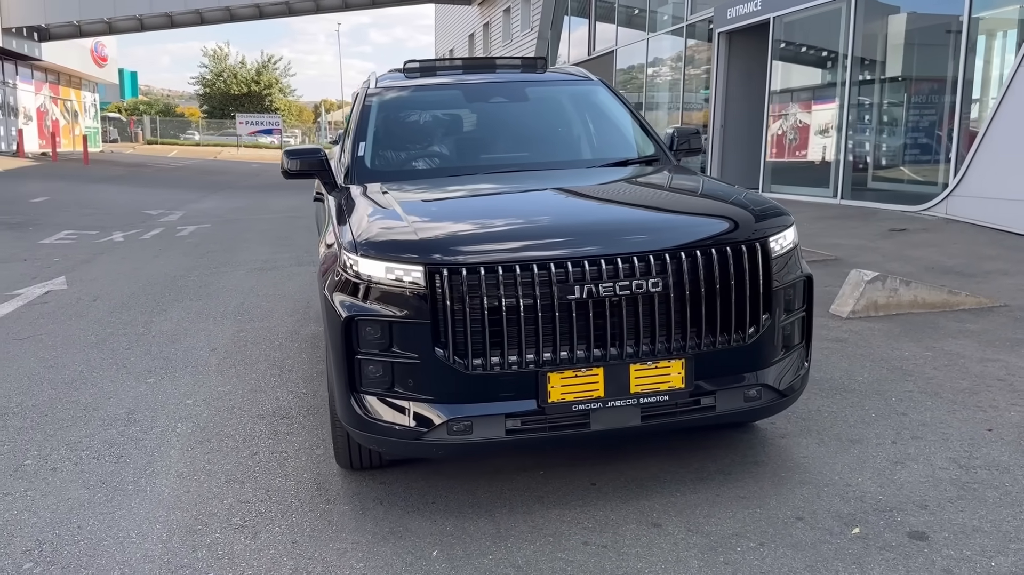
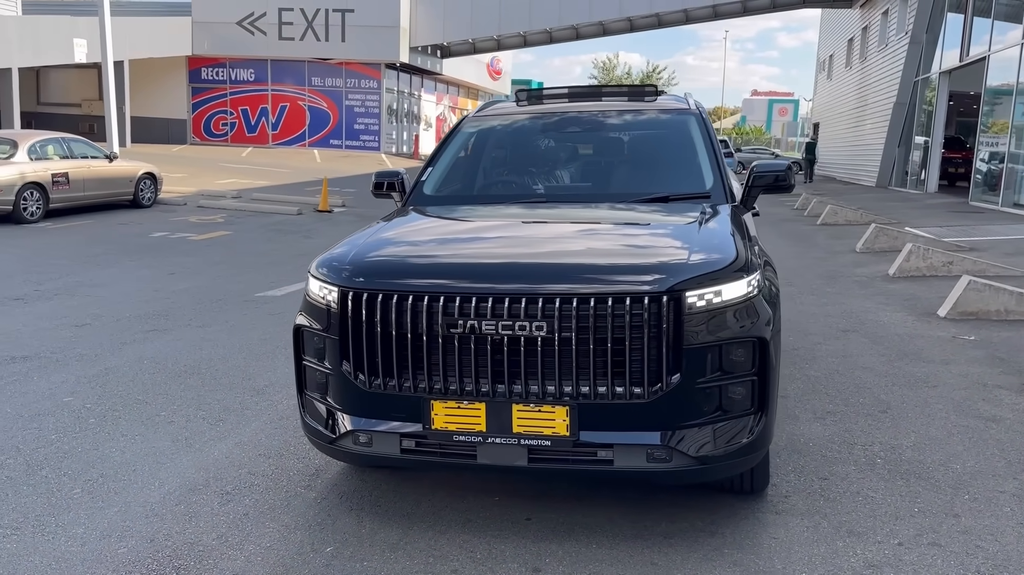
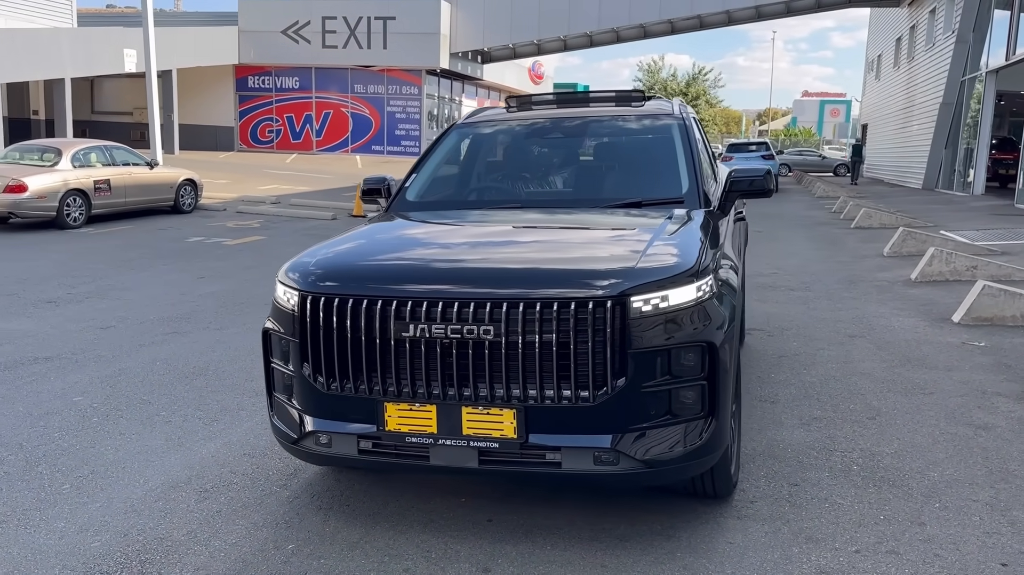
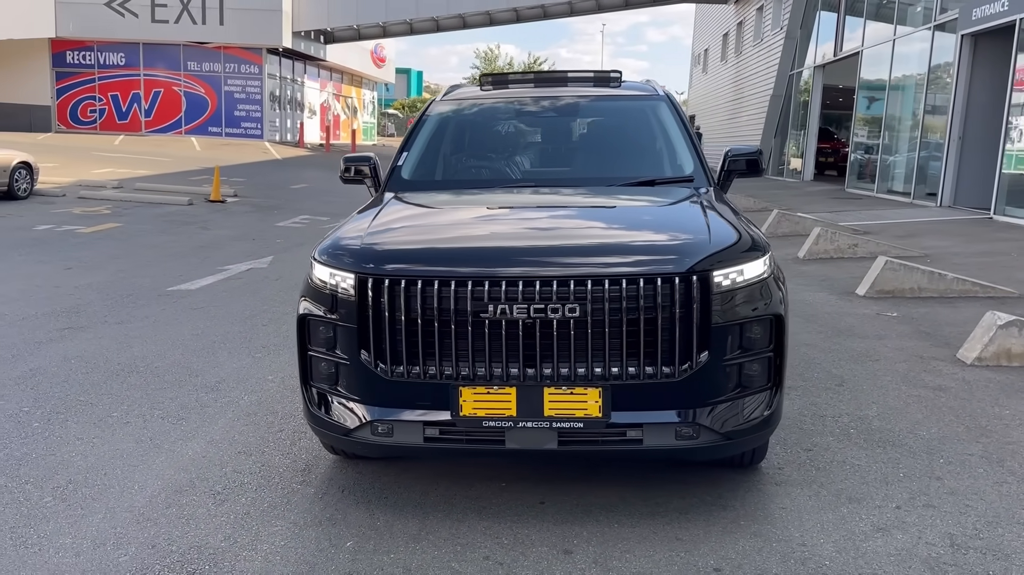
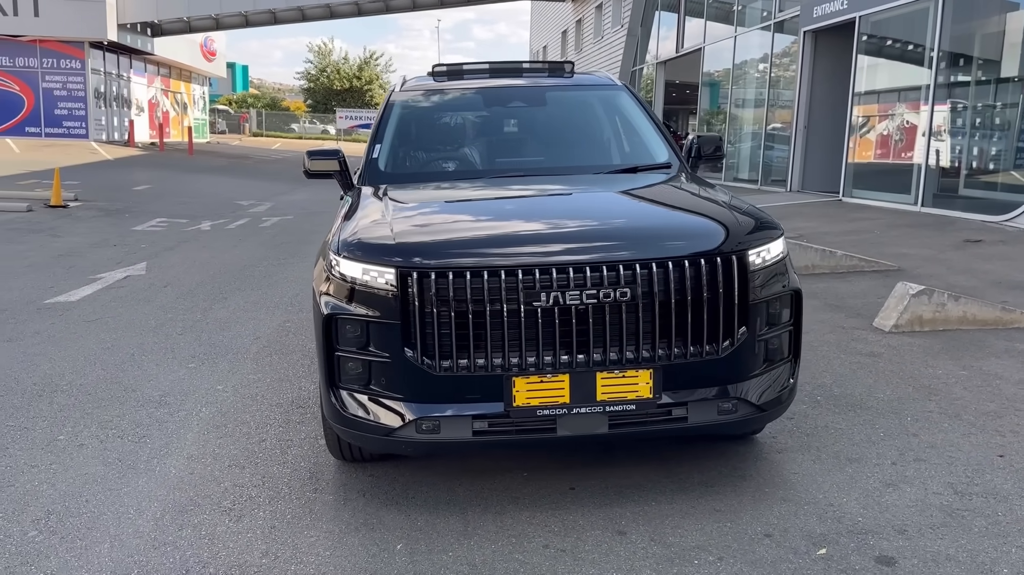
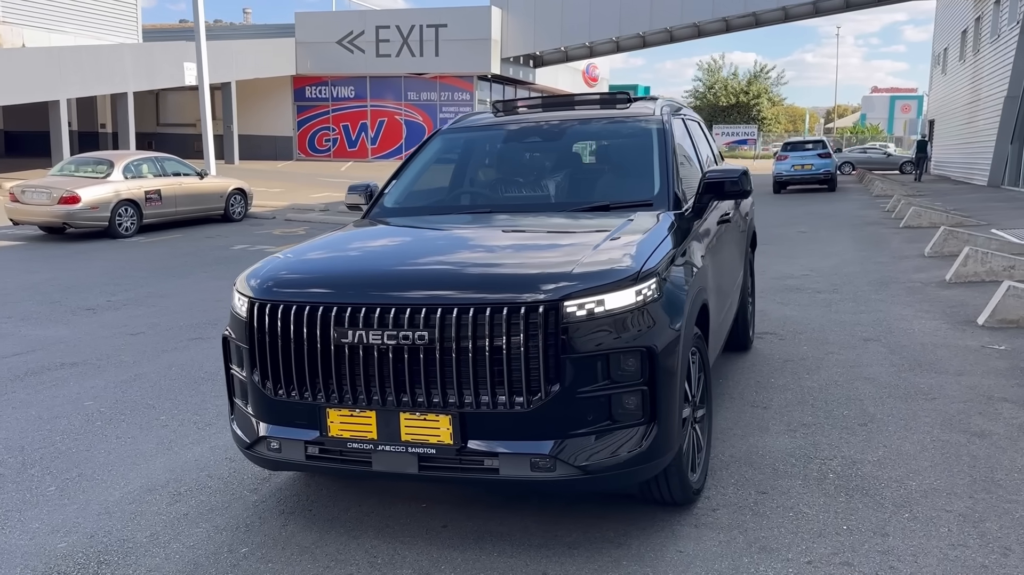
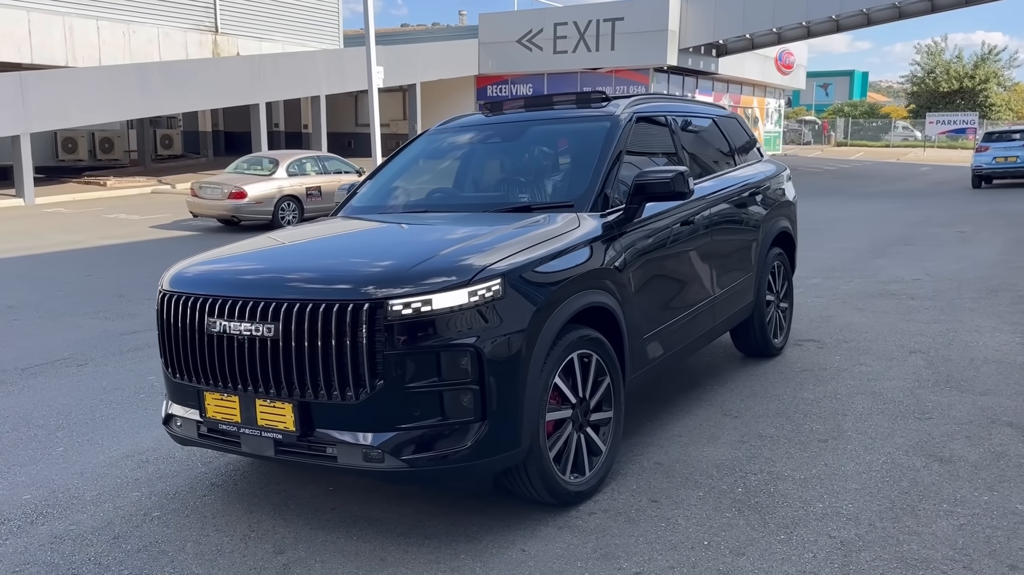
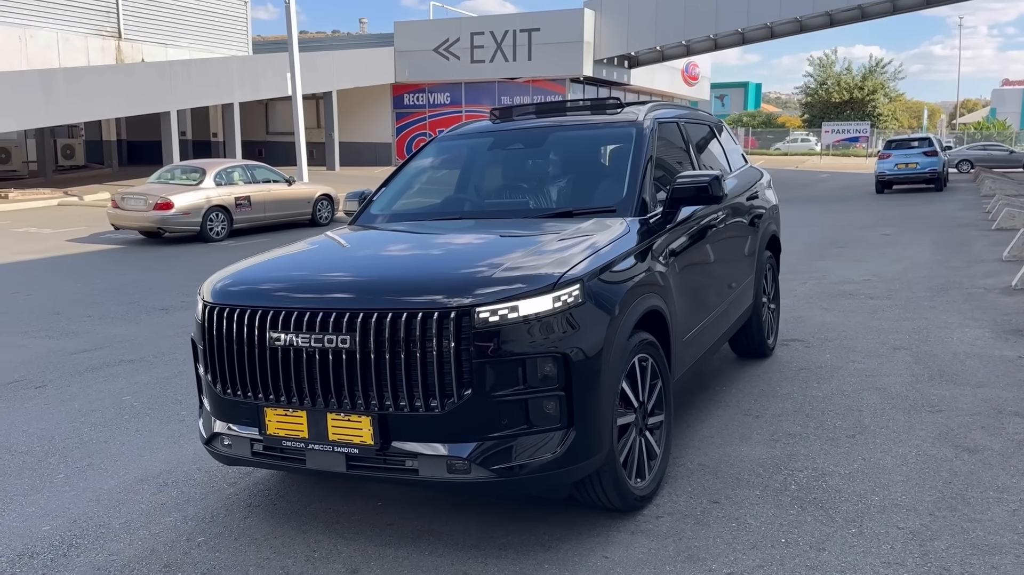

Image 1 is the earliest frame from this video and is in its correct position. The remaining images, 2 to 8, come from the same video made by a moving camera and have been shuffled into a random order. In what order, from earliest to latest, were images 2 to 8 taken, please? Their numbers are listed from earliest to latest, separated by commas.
5, 4, 2, 3, 6, 8, 7
